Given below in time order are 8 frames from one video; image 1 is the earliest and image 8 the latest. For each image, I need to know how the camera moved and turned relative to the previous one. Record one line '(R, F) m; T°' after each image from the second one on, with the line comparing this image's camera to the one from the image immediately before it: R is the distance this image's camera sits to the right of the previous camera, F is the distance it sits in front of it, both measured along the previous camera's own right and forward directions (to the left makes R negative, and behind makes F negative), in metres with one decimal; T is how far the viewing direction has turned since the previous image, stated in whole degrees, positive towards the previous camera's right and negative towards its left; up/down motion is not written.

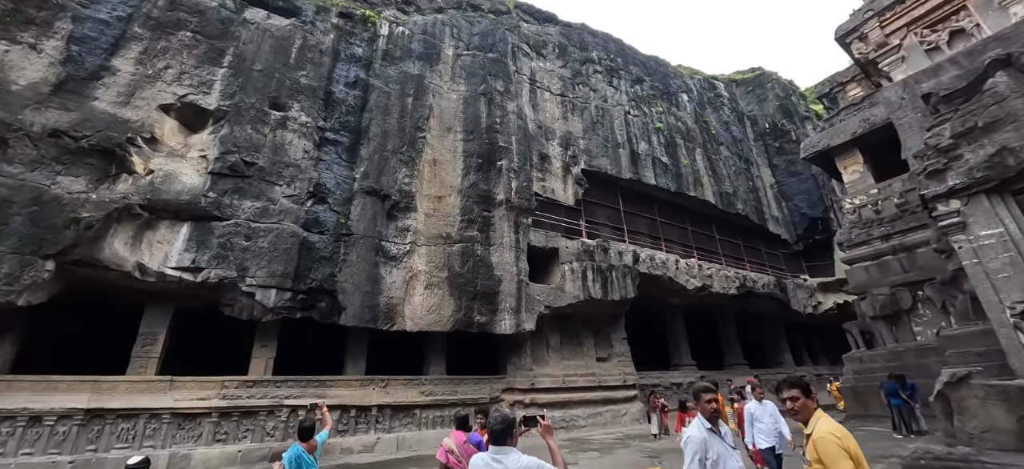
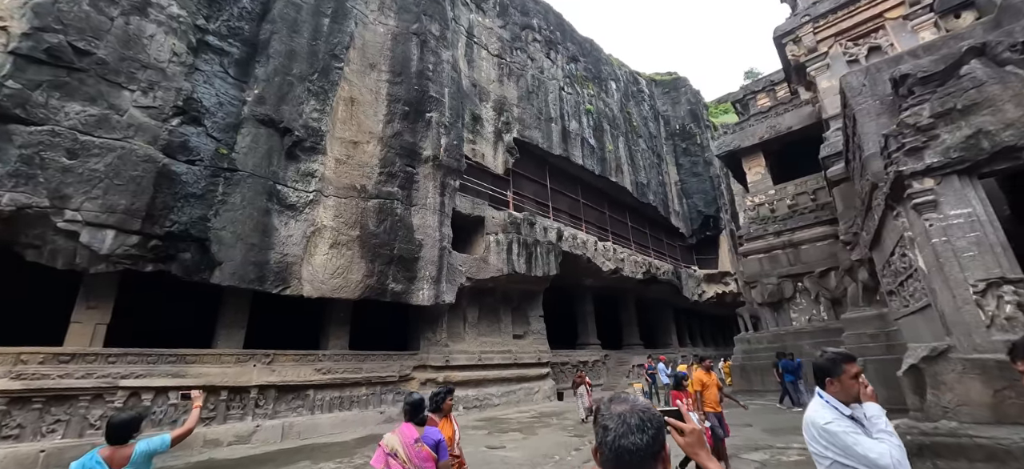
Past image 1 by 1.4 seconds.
(-0.5, +1.0) m; +14°
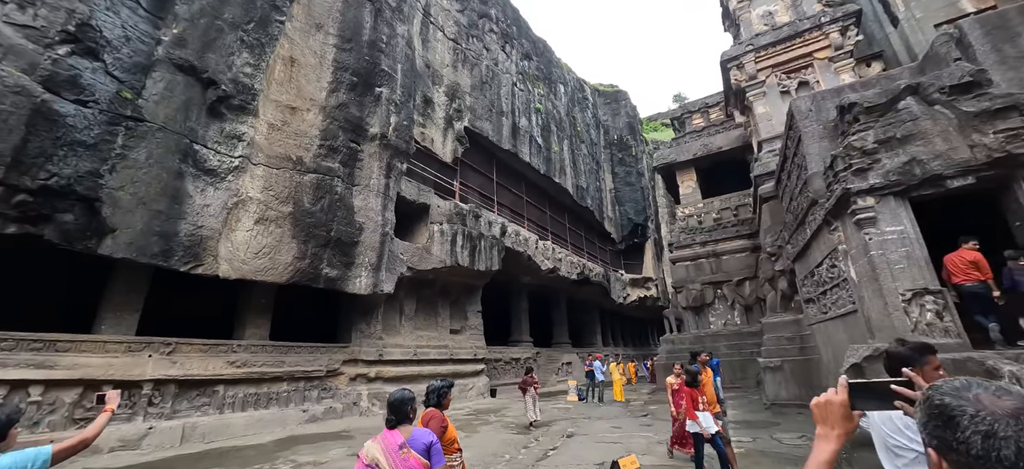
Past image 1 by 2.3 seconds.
(-0.5, +0.3) m; +10°
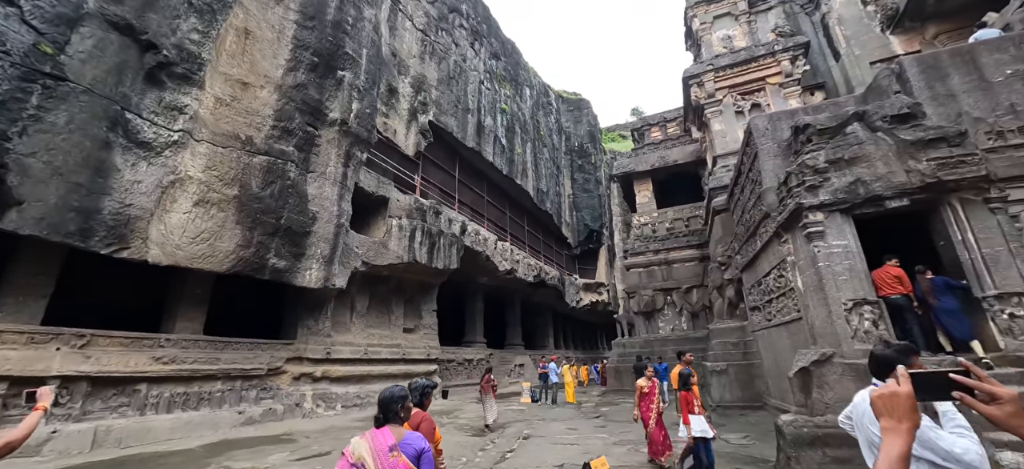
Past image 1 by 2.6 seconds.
(-0.2, +0.1) m; +7°
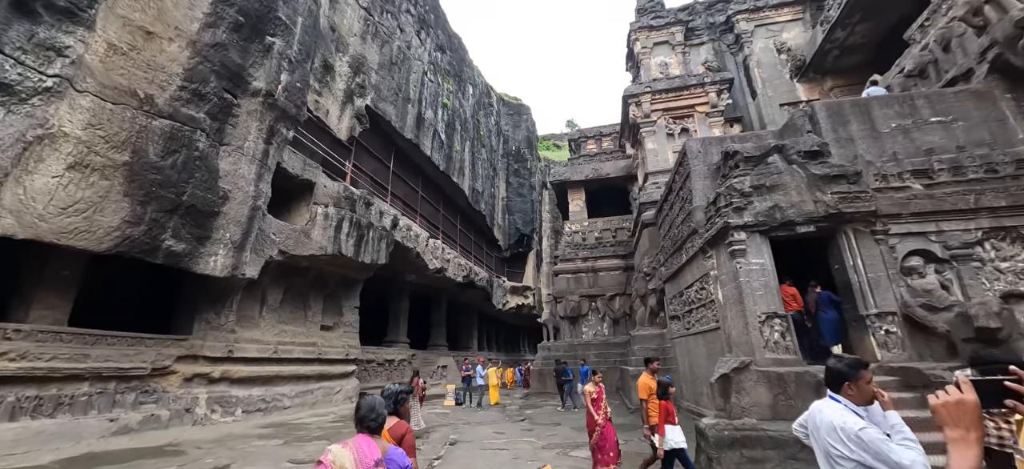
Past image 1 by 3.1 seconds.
(-0.2, +0.2) m; +10°
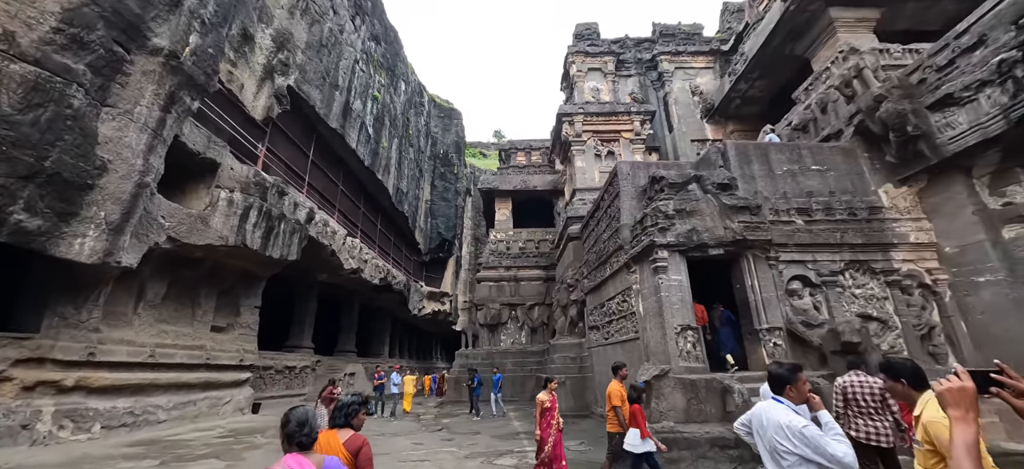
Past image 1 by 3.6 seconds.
(-0.3, +0.1) m; +12°
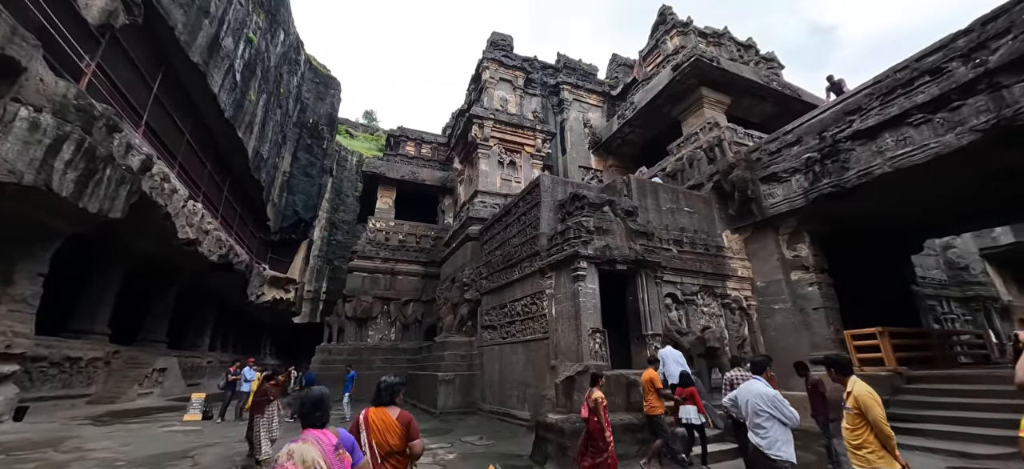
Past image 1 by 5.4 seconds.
(-1.2, +0.1) m; +21°
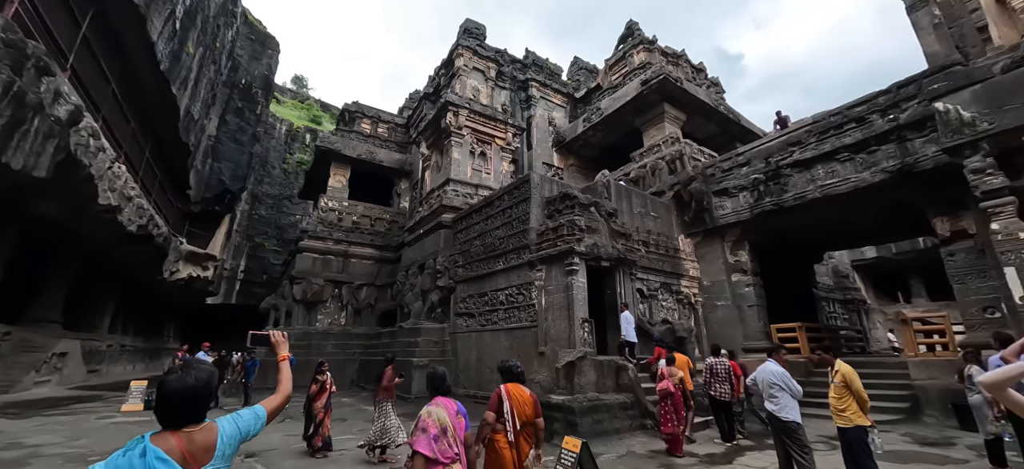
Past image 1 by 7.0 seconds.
(-1.2, -0.2) m; +11°
